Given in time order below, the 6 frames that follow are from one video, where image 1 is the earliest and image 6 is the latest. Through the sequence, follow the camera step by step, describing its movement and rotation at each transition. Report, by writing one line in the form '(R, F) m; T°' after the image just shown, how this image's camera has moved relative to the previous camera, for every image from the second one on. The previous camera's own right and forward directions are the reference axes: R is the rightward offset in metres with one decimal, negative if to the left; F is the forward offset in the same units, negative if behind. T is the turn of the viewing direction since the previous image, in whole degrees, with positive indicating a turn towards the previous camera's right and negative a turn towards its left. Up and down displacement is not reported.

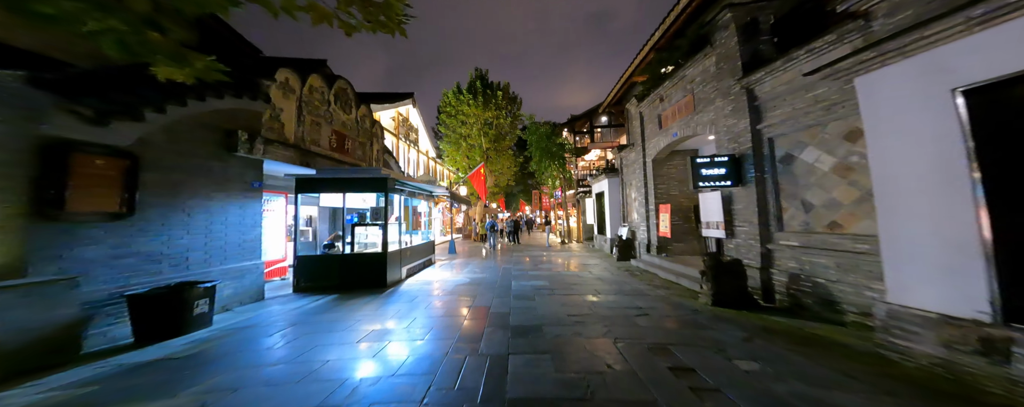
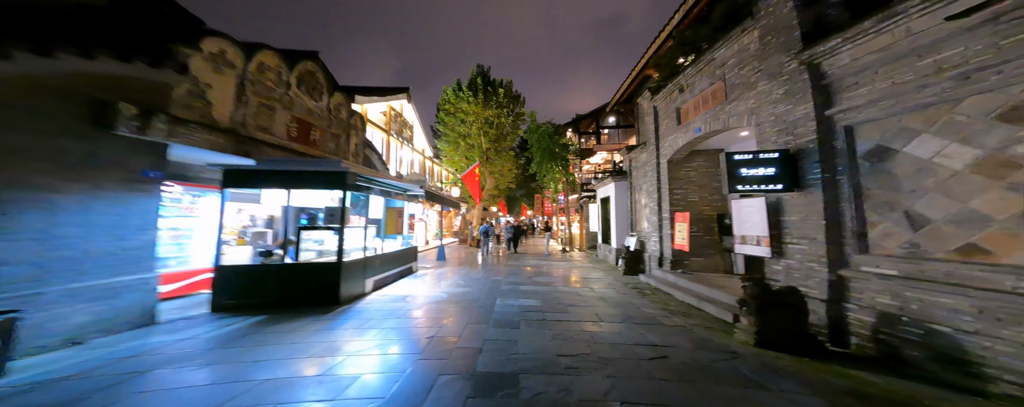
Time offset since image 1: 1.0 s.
(+0.3, +1.2) m; -1°
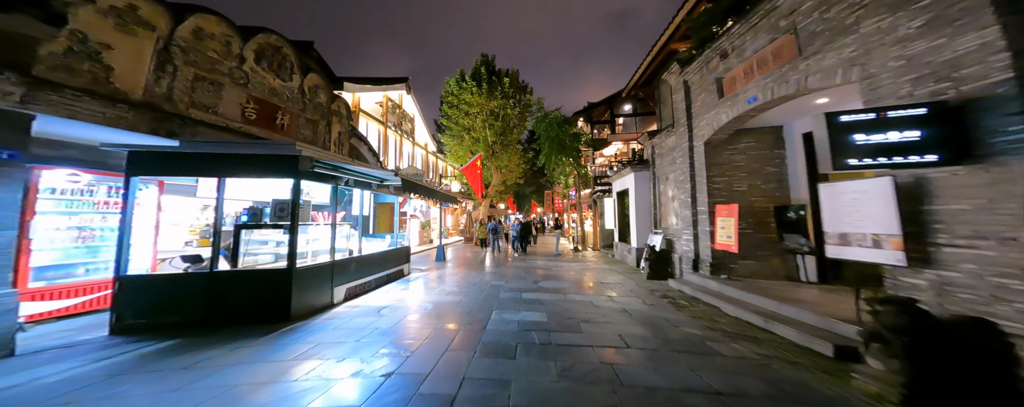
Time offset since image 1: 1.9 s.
(+0.1, +1.3) m; -2°
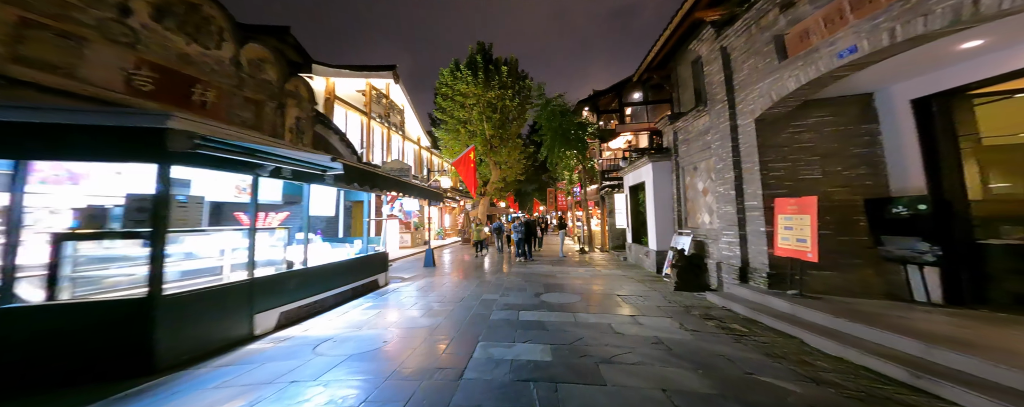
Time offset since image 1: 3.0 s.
(0.0, +1.5) m; 0°
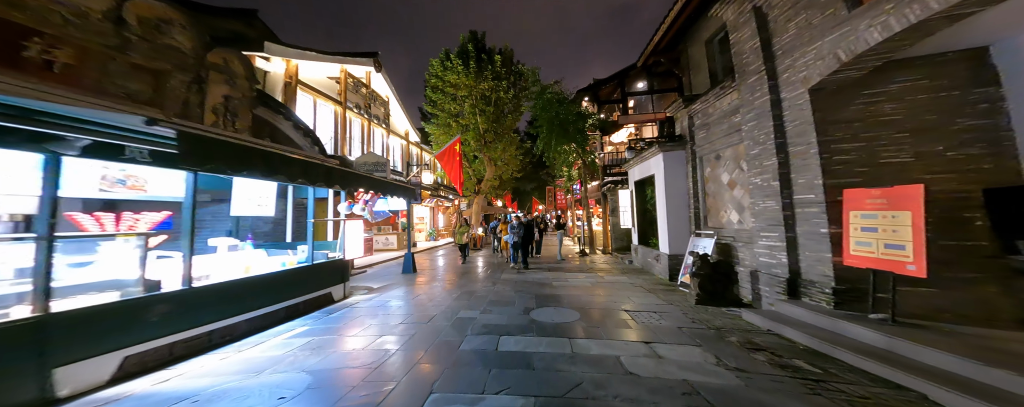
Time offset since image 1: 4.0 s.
(+0.3, +1.3) m; 0°
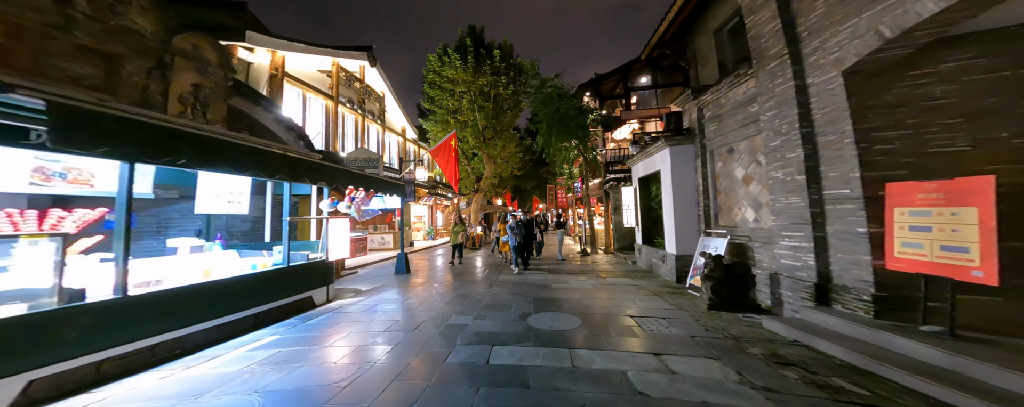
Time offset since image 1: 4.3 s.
(0.0, +0.5) m; 0°
